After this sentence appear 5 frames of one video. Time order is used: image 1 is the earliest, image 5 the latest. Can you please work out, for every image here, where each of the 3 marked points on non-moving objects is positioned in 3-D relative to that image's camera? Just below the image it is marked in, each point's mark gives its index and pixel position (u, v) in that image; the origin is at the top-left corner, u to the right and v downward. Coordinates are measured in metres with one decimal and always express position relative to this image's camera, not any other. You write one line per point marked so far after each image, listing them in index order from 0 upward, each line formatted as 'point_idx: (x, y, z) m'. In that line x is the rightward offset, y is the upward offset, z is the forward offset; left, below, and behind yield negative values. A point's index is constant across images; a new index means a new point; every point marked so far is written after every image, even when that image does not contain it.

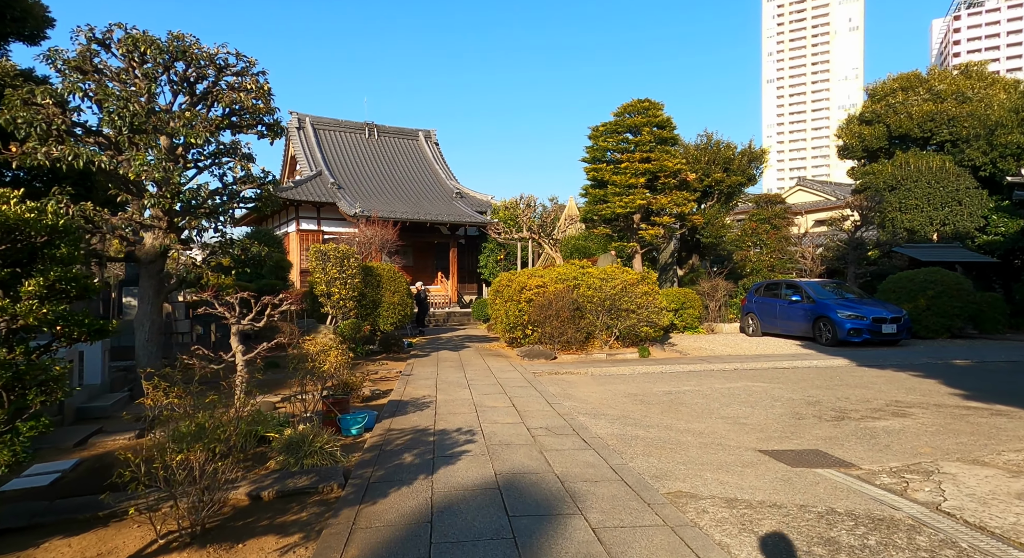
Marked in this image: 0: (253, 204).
0: (-3.5, +1.0, +8.1) m
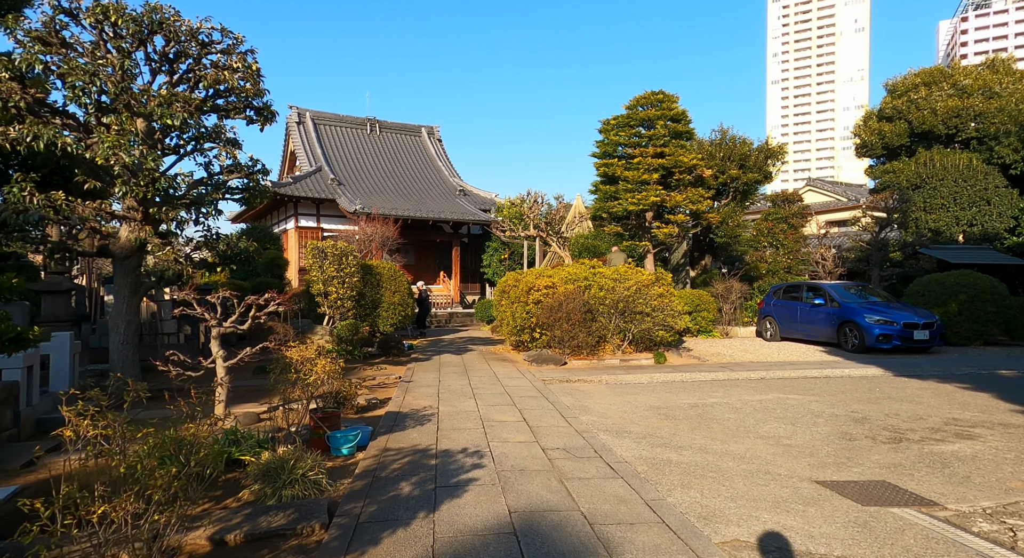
0: (-3.3, +1.0, +7.4) m
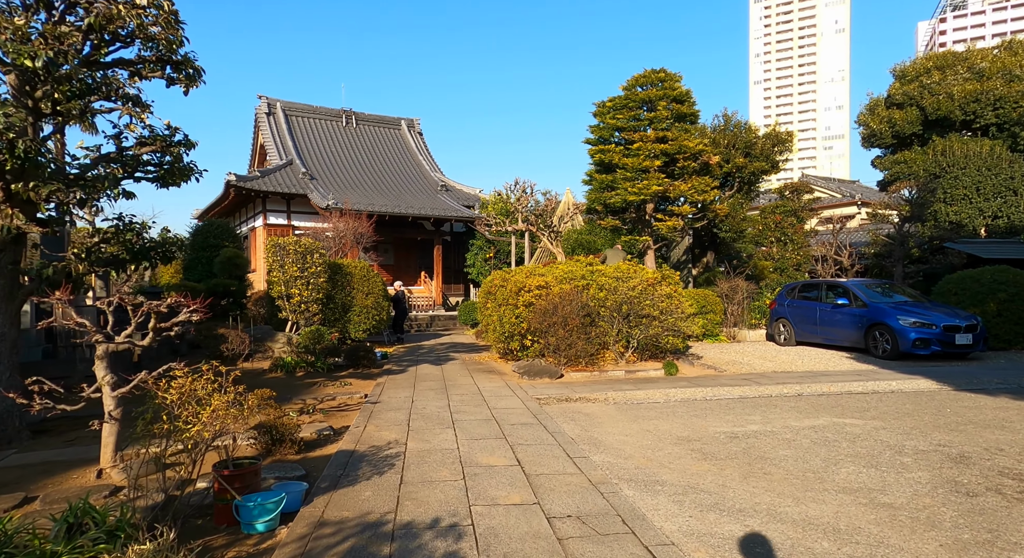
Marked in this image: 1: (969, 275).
0: (-3.5, +1.0, +5.9) m
1: (+8.4, +0.1, +11.1) m
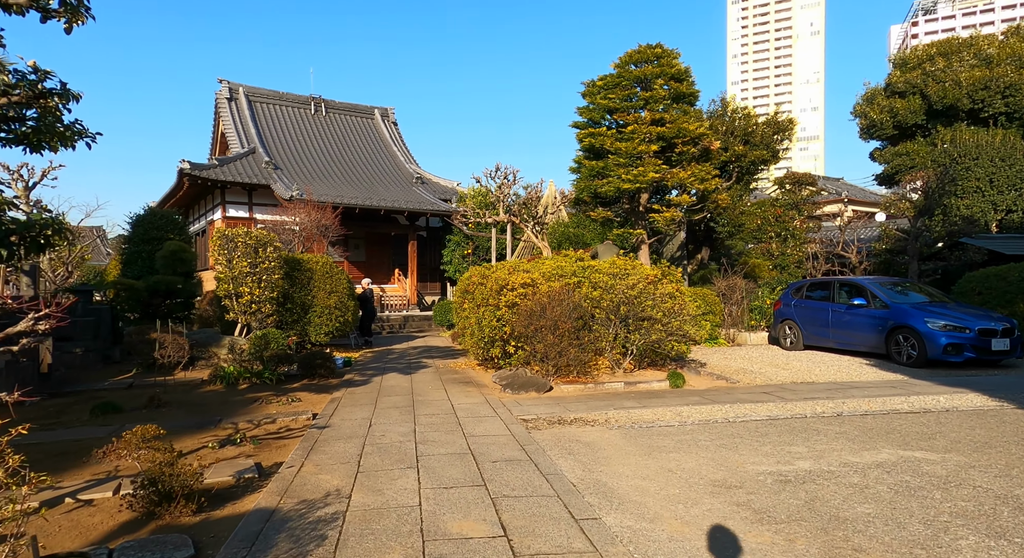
0: (-3.6, +1.0, +4.4) m
1: (+8.1, +0.1, +10.1) m
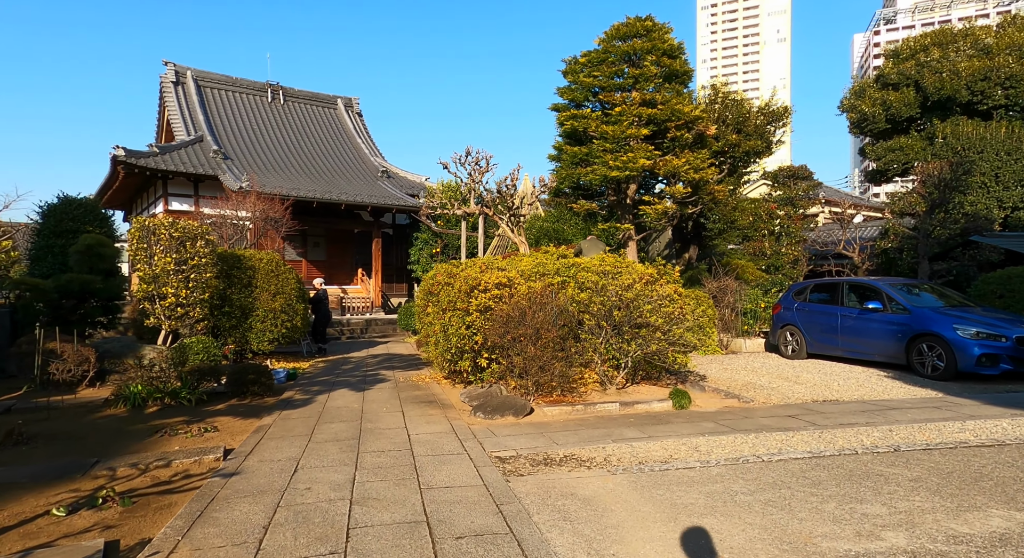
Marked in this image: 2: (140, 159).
0: (-3.7, +1.1, +2.9) m
1: (+7.6, +0.1, +9.1) m
2: (-9.5, +3.1, +15.3) m
